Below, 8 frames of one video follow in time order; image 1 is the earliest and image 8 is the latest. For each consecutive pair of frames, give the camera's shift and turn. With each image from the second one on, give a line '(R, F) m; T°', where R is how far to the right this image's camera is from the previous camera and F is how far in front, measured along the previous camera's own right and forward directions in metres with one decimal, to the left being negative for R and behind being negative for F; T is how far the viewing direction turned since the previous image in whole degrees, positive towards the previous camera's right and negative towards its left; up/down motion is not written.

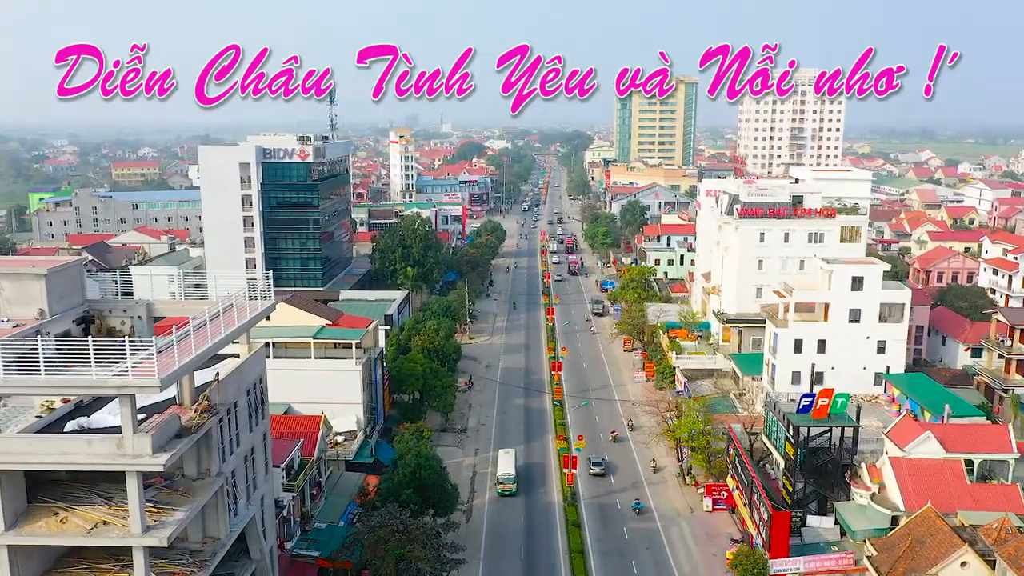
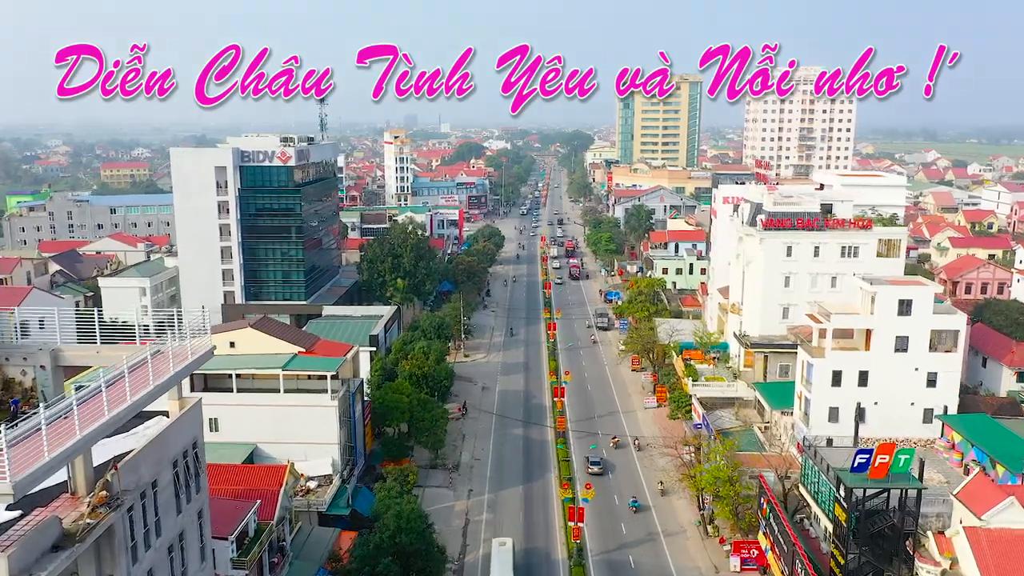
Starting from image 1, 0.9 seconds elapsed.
(+0.1, +4.7) m; 0°
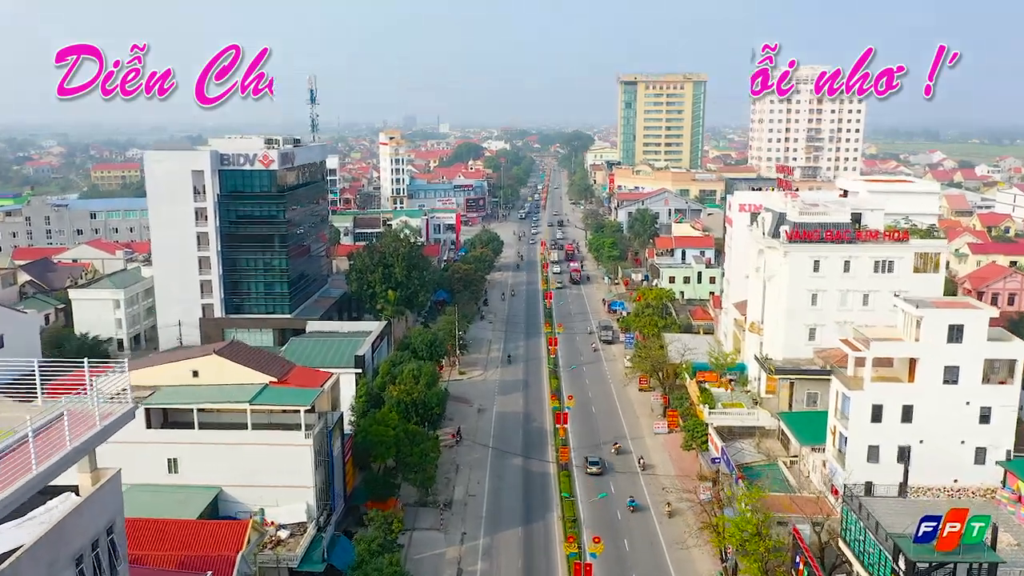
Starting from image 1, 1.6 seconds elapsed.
(+0.1, +3.8) m; 0°
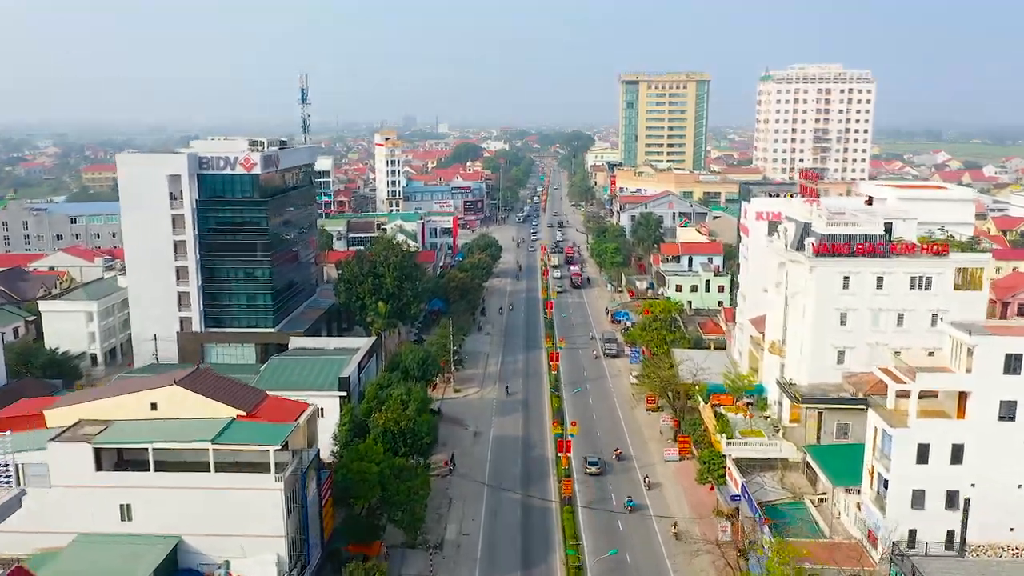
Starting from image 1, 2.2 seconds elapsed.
(+0.1, +3.4) m; 0°
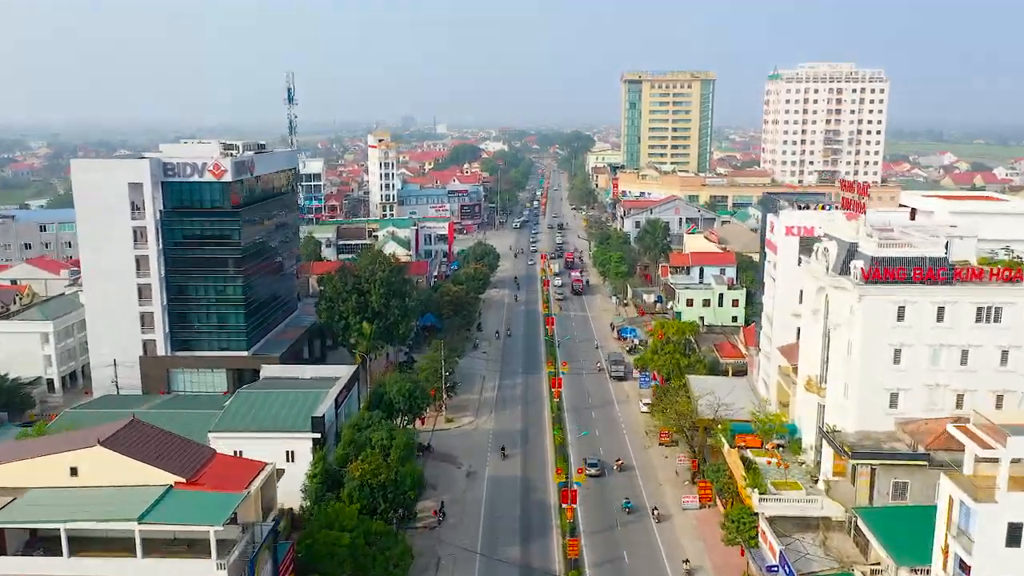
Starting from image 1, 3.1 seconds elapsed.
(+0.1, +4.8) m; 0°
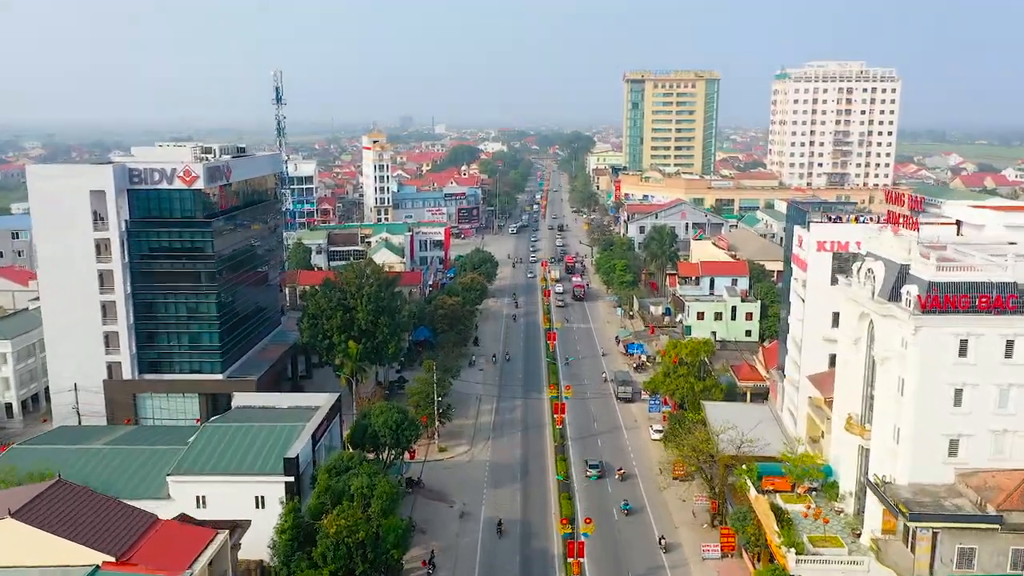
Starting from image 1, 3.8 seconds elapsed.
(0.0, +3.9) m; 0°
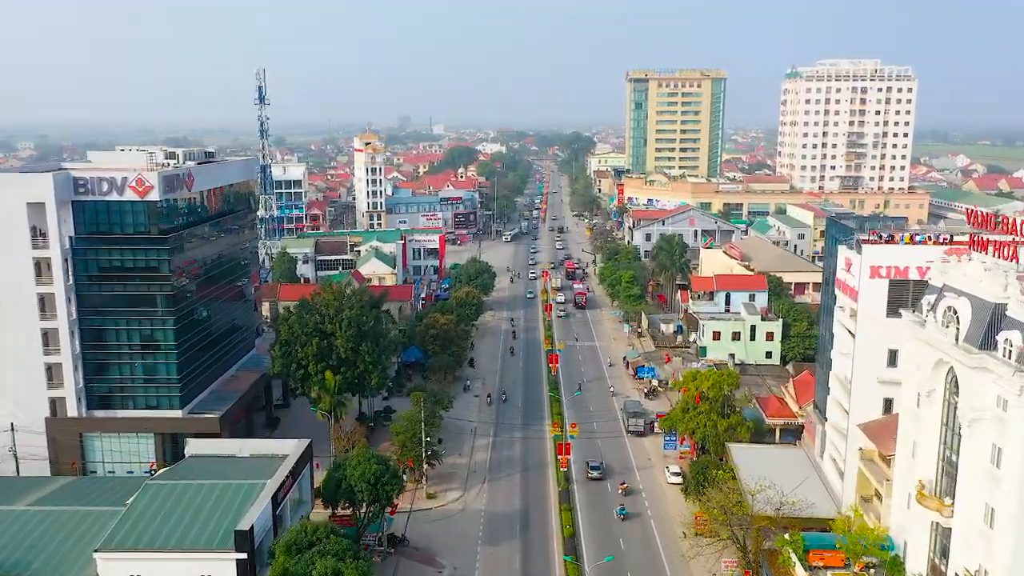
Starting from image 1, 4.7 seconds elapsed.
(0.0, +5.1) m; 0°
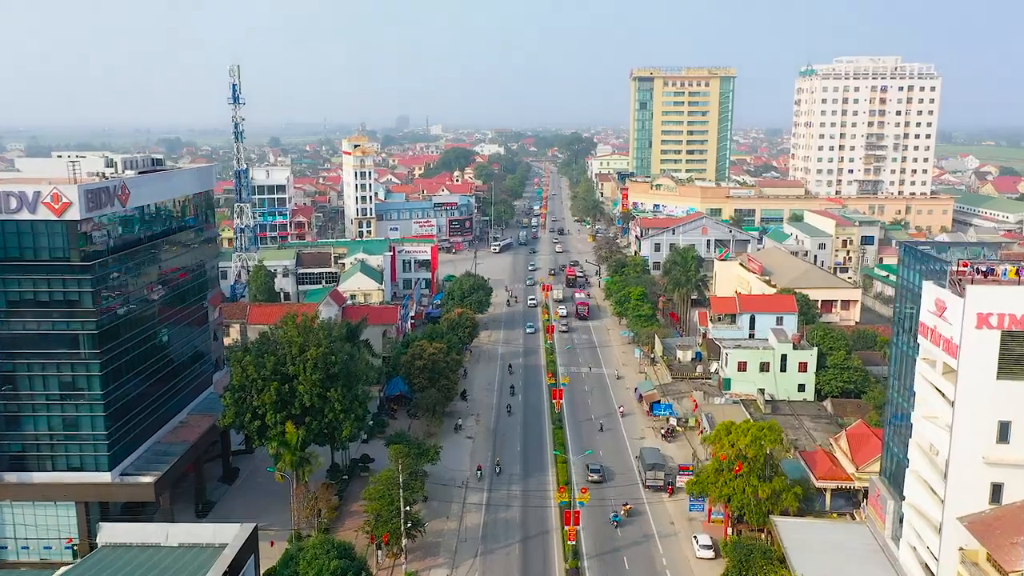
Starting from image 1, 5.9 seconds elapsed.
(+0.1, +6.5) m; 0°
